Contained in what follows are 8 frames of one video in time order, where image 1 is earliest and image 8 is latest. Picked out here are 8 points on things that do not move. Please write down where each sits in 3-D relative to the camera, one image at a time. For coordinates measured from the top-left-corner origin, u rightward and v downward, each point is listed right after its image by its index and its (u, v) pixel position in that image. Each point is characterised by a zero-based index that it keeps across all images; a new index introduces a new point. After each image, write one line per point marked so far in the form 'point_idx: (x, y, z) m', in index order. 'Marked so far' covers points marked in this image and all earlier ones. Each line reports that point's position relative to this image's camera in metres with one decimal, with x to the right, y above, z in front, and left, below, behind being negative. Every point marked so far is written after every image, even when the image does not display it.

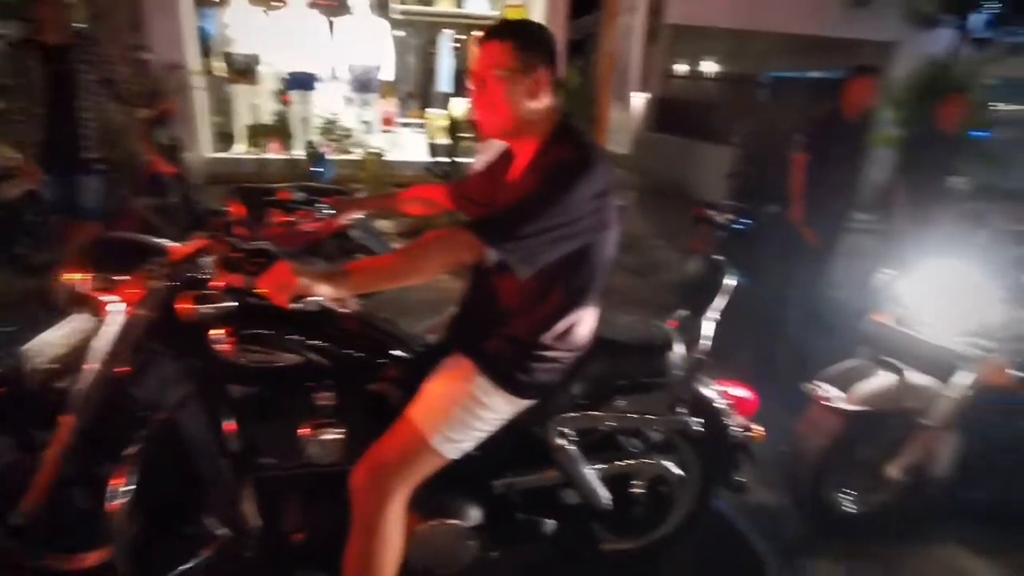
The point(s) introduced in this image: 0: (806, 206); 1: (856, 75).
0: (+2.9, +0.8, +5.6) m
1: (+3.2, +2.0, +5.3) m
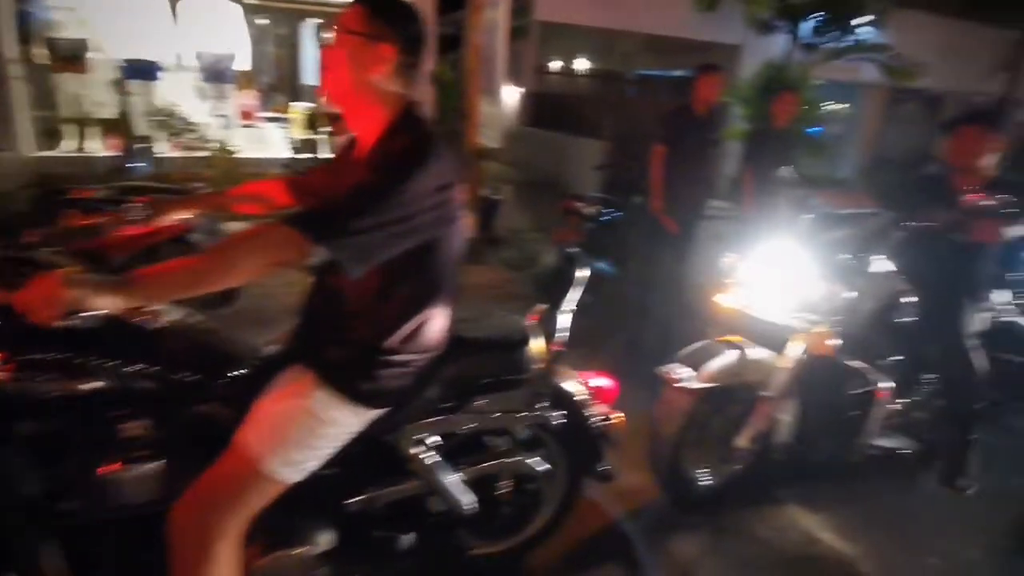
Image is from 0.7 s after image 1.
0: (+1.6, +1.0, +5.9) m
1: (+1.9, +2.2, +5.7) m
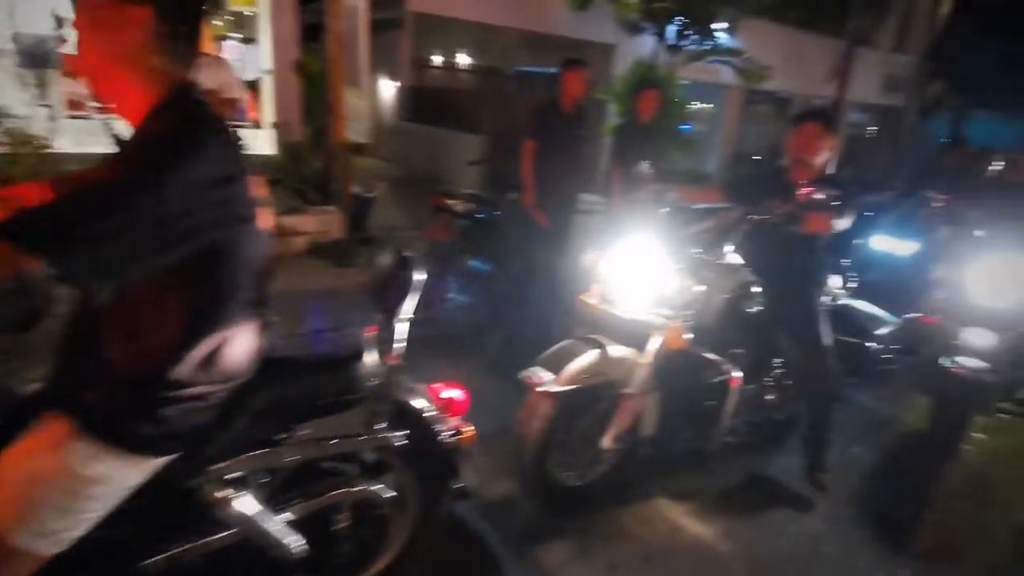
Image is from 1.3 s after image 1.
0: (+0.3, +1.0, +5.9) m
1: (+0.6, +2.2, +5.7) m
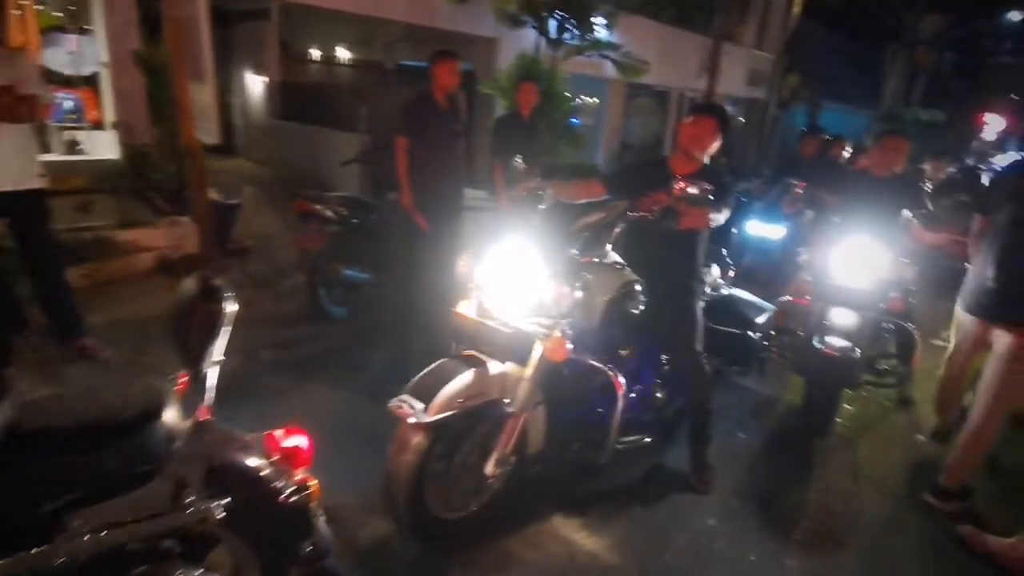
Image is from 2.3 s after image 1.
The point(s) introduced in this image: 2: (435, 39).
0: (-0.9, +0.9, +5.5) m
1: (-0.7, +2.1, +5.3) m
2: (-1.6, +5.2, +11.8) m
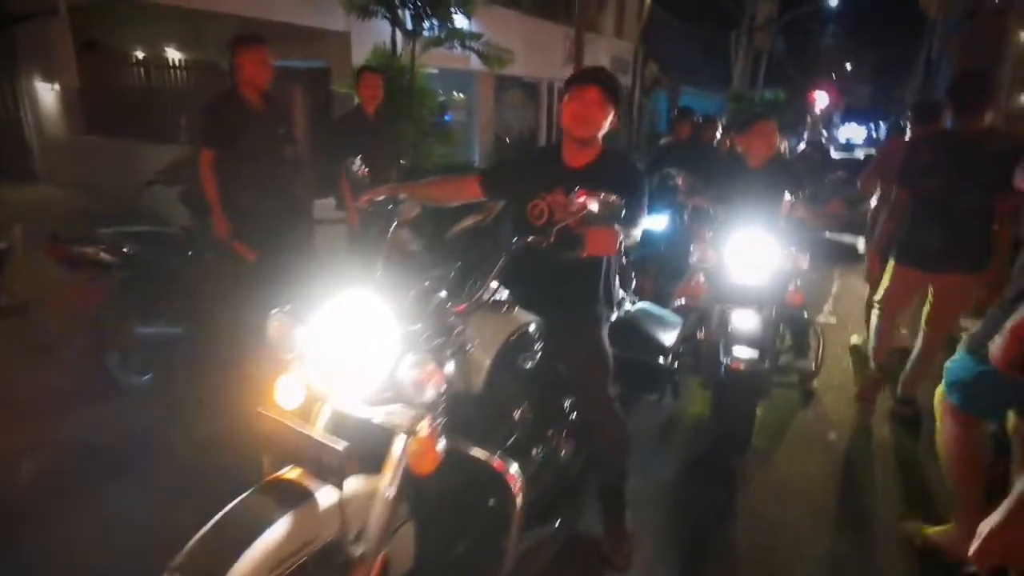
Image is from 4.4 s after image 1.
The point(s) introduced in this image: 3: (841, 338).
0: (-2.1, +0.5, +4.3) m
1: (-2.0, +1.8, +4.1) m
2: (-4.3, +4.6, +10.3) m
3: (+3.8, -0.6, +6.6) m
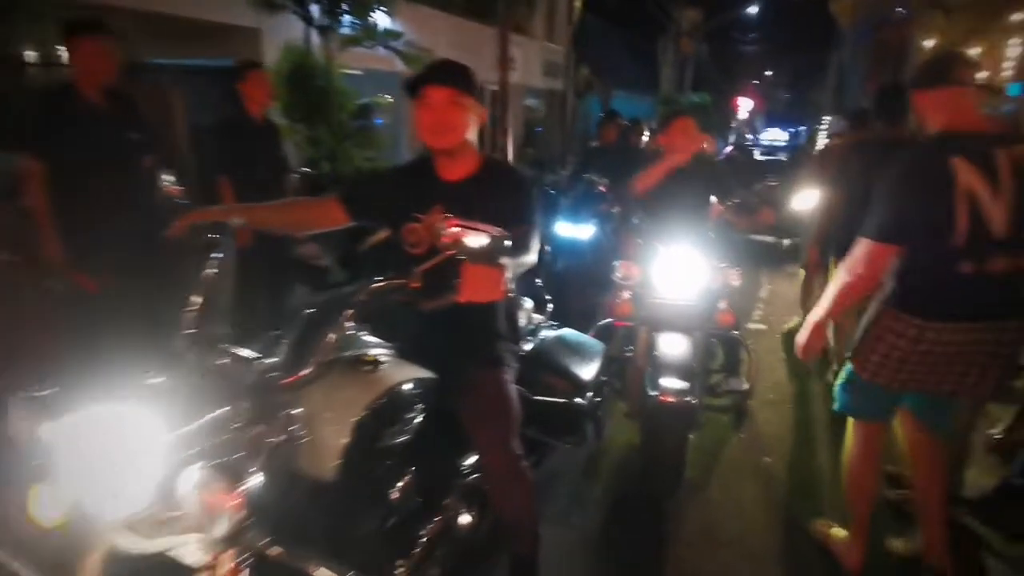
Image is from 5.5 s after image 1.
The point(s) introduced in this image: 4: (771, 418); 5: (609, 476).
0: (-2.8, +0.3, +3.5) m
1: (-2.6, +1.5, +3.4) m
2: (-5.7, +4.3, +9.3) m
3: (+2.9, -0.6, +6.4) m
4: (+2.2, -1.1, +4.9) m
5: (+0.7, -1.3, +3.9) m
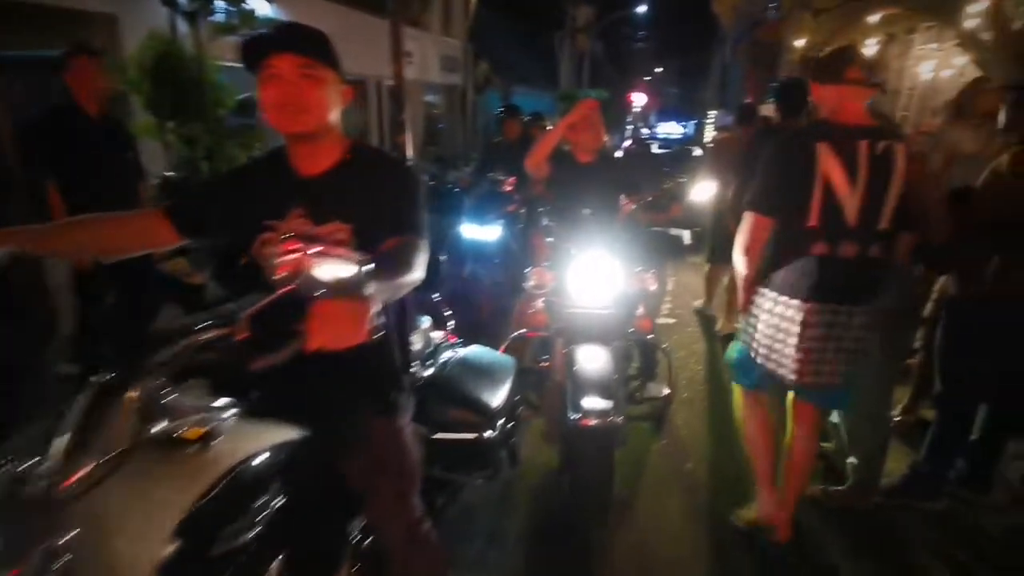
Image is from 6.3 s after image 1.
0: (-3.3, 0.0, +2.6) m
1: (-3.2, +1.3, +2.5) m
2: (-7.3, +3.9, +7.9) m
3: (+1.9, -0.6, +6.4) m
4: (+1.5, -1.1, +4.7) m
5: (+0.1, -1.4, +3.6) m
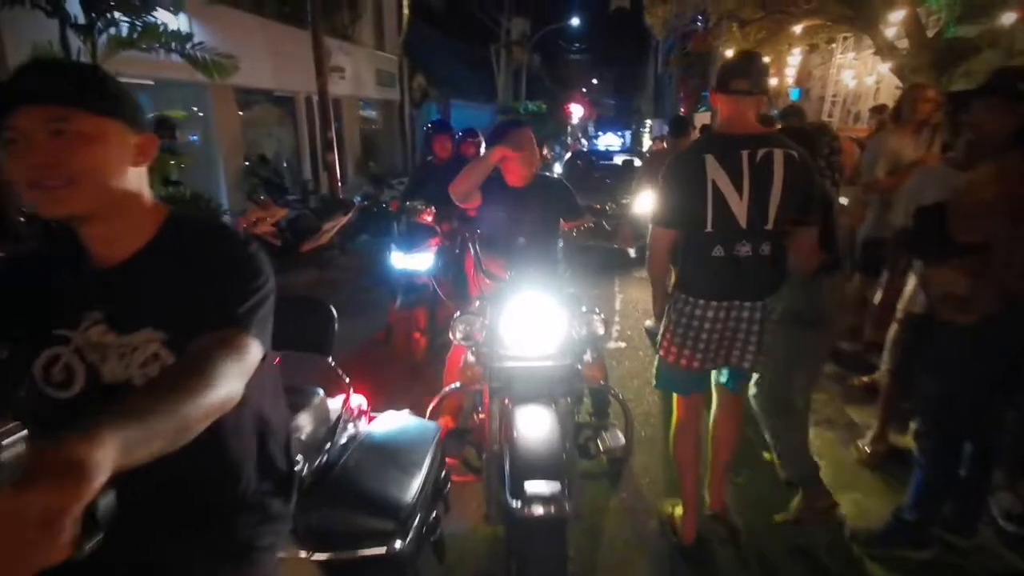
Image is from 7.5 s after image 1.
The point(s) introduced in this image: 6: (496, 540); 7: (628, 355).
0: (-3.6, -0.4, +1.7) m
1: (-3.6, +0.9, +1.7) m
2: (-8.2, +3.2, +6.7) m
3: (+1.3, -0.8, +5.9) m
4: (+1.0, -1.3, +4.3) m
5: (-0.2, -1.6, +3.0) m
6: (-0.1, -1.5, +3.4) m
7: (+1.3, -0.7, +6.3) m
